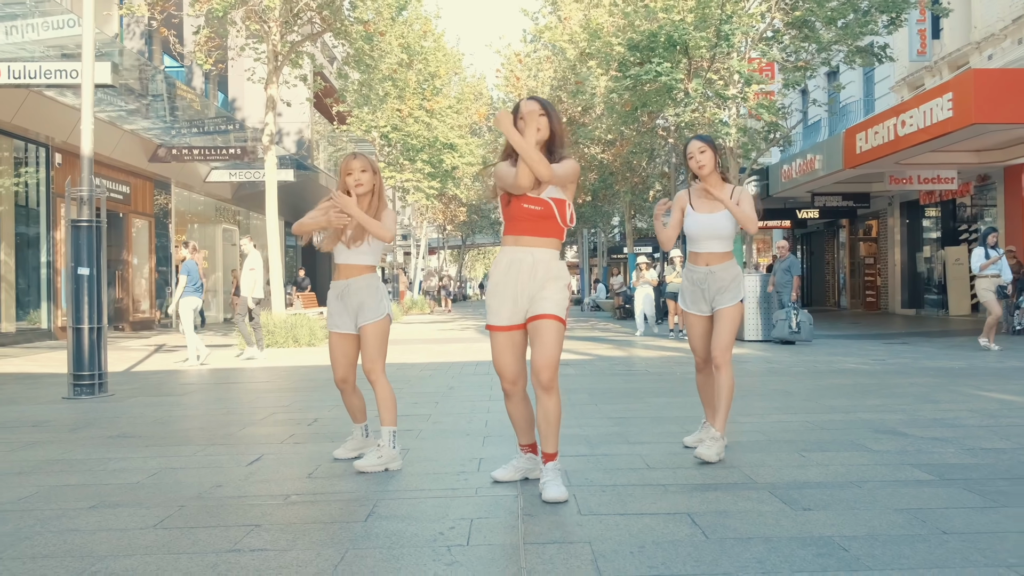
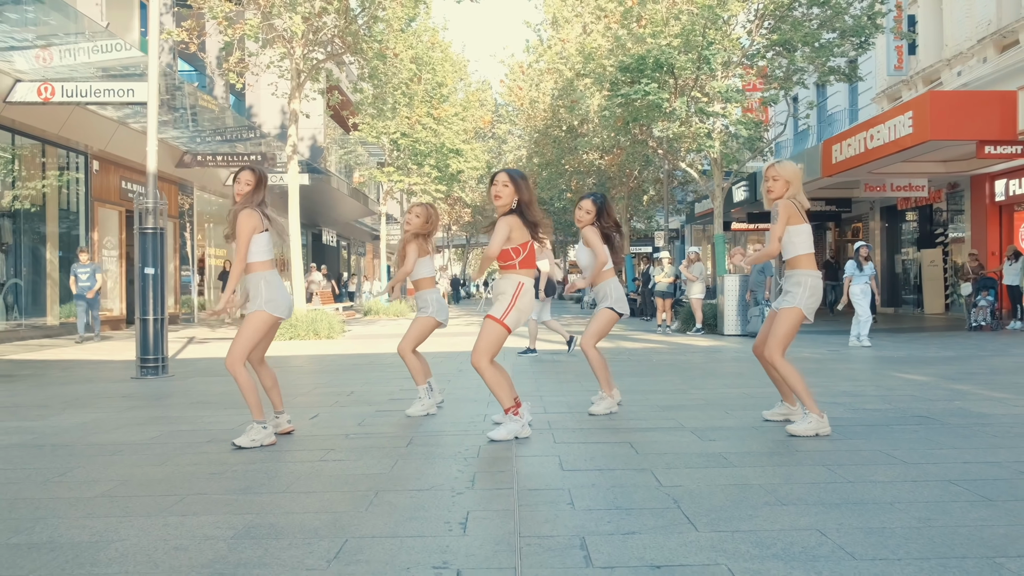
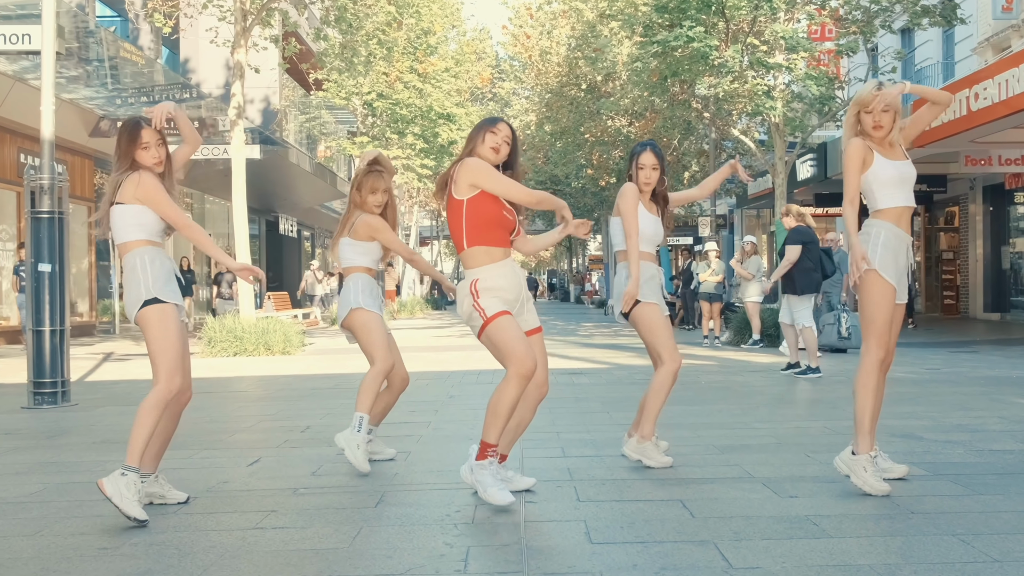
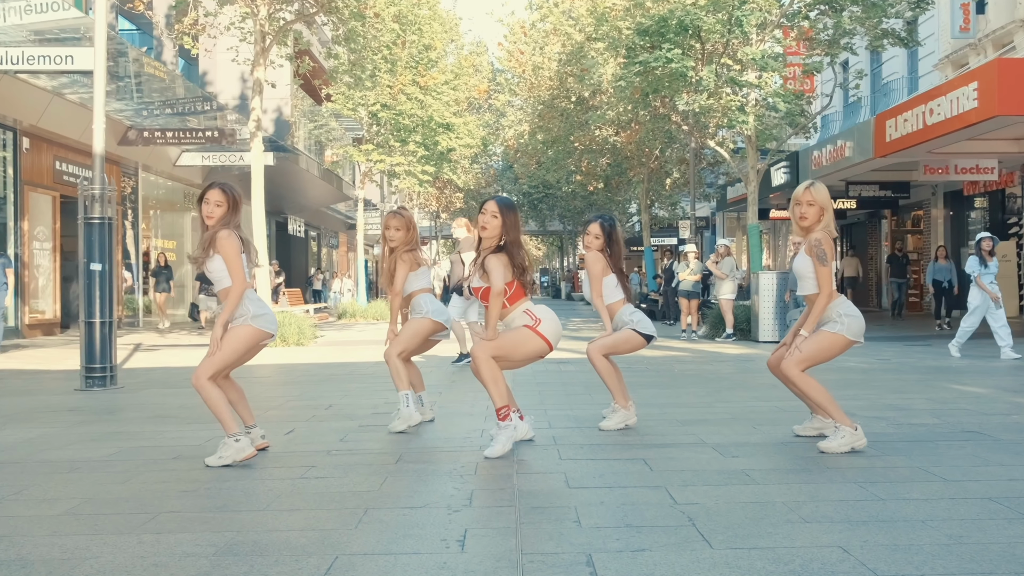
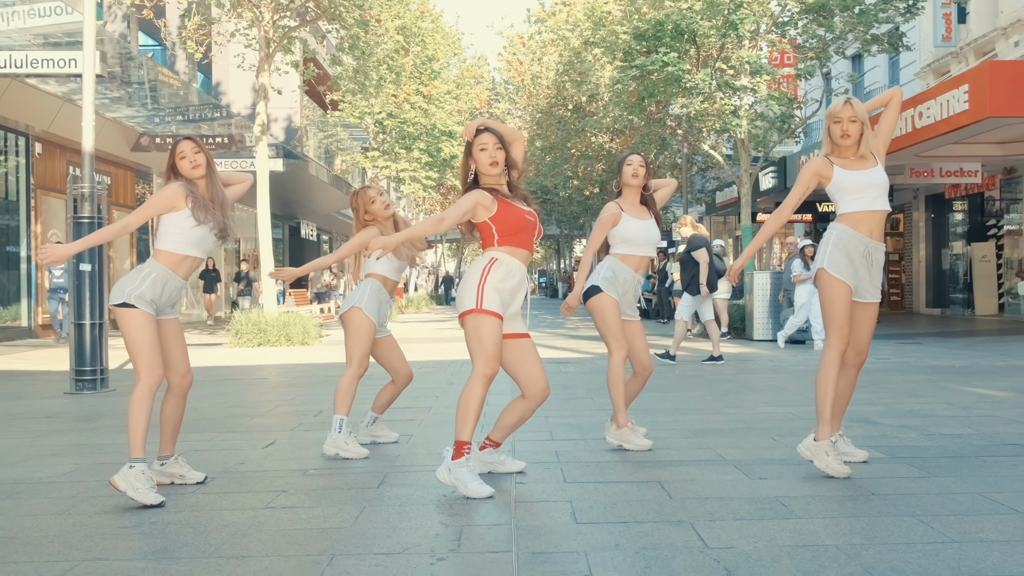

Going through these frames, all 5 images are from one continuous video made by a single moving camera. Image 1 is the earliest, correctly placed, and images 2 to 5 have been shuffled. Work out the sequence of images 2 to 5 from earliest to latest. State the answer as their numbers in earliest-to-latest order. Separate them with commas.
3, 5, 2, 4
